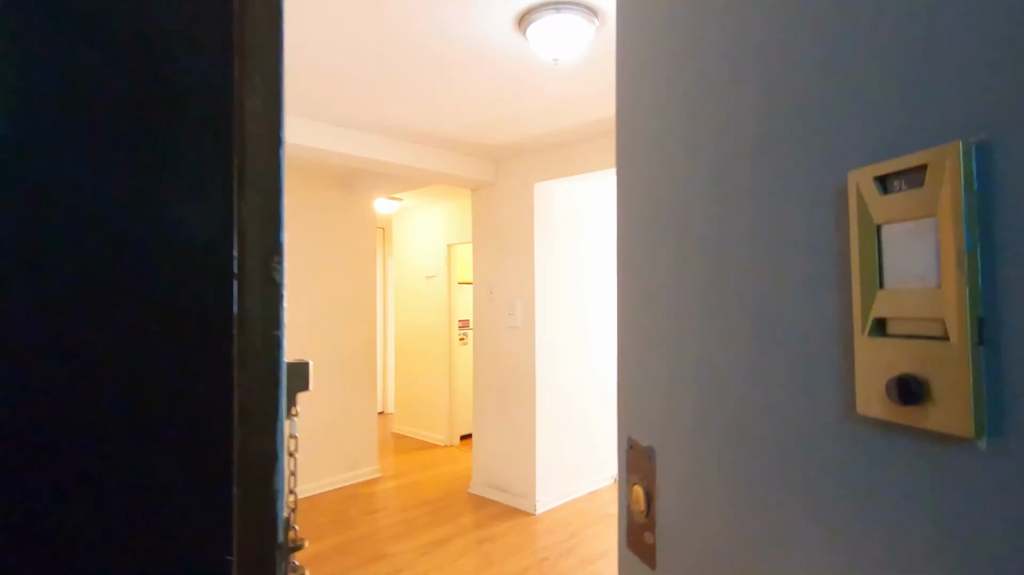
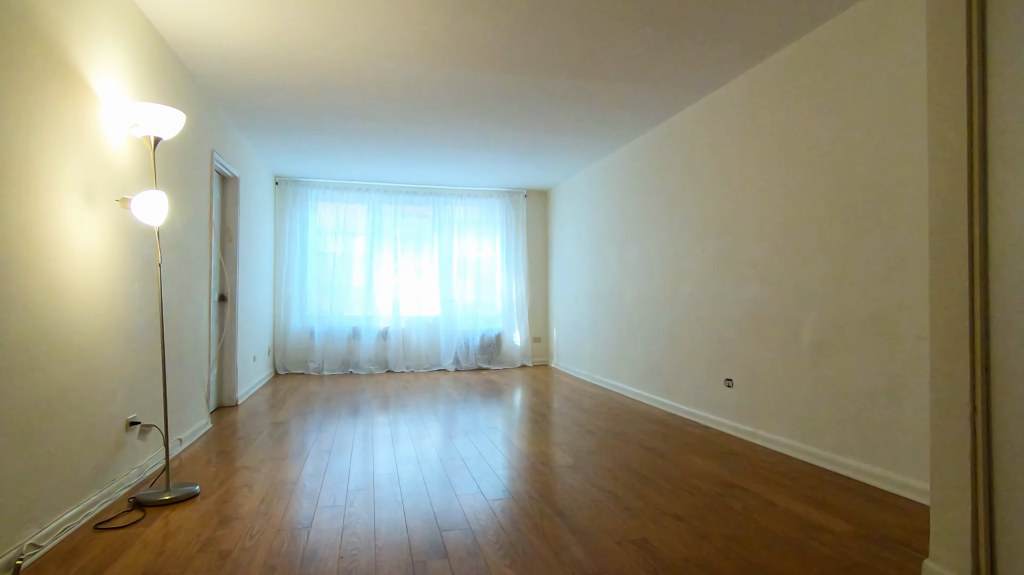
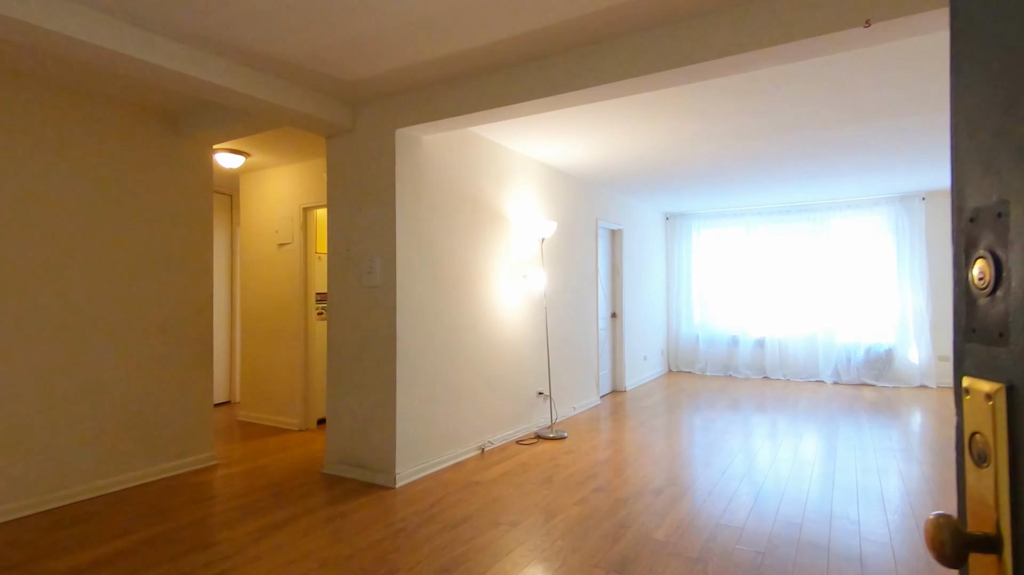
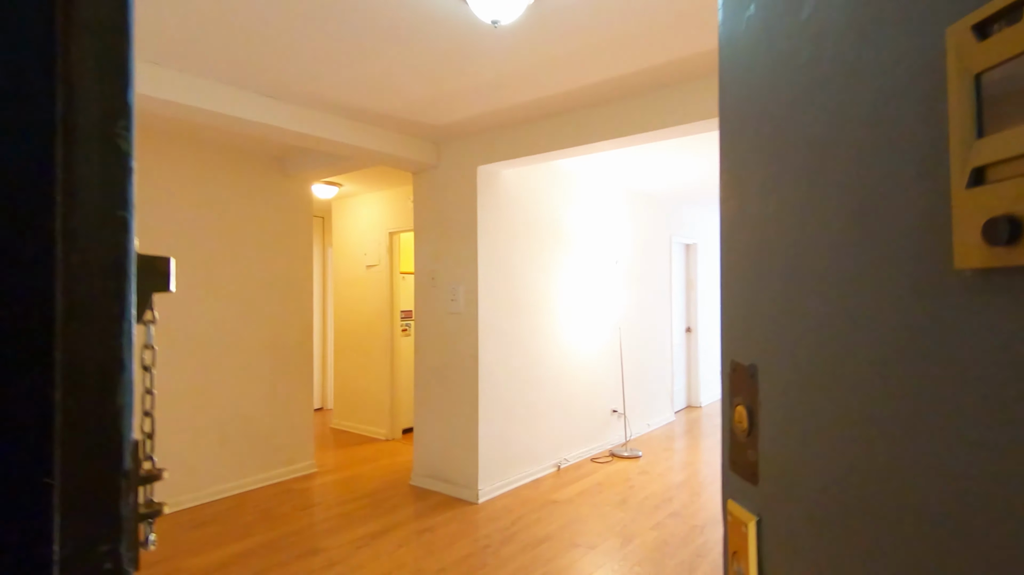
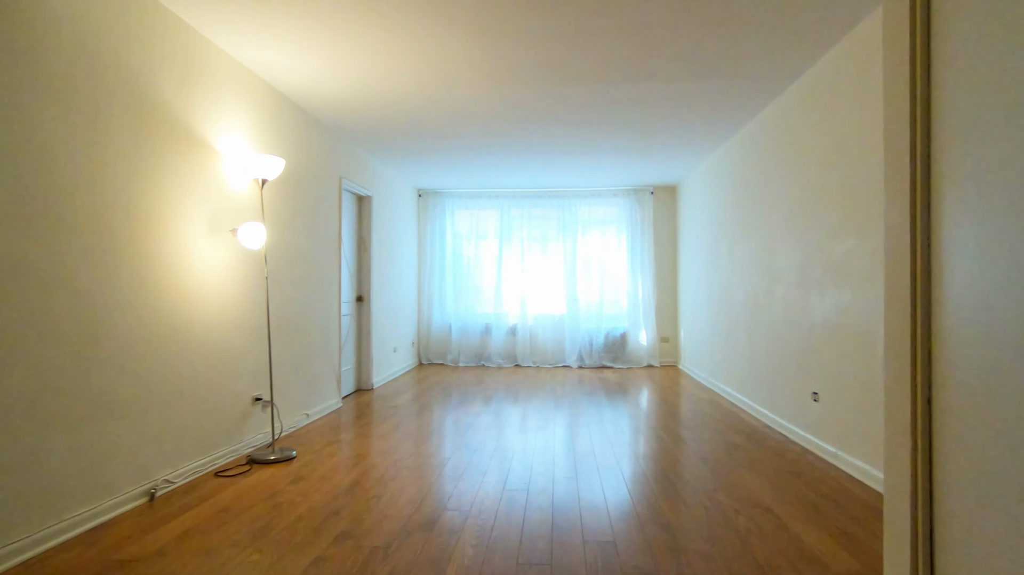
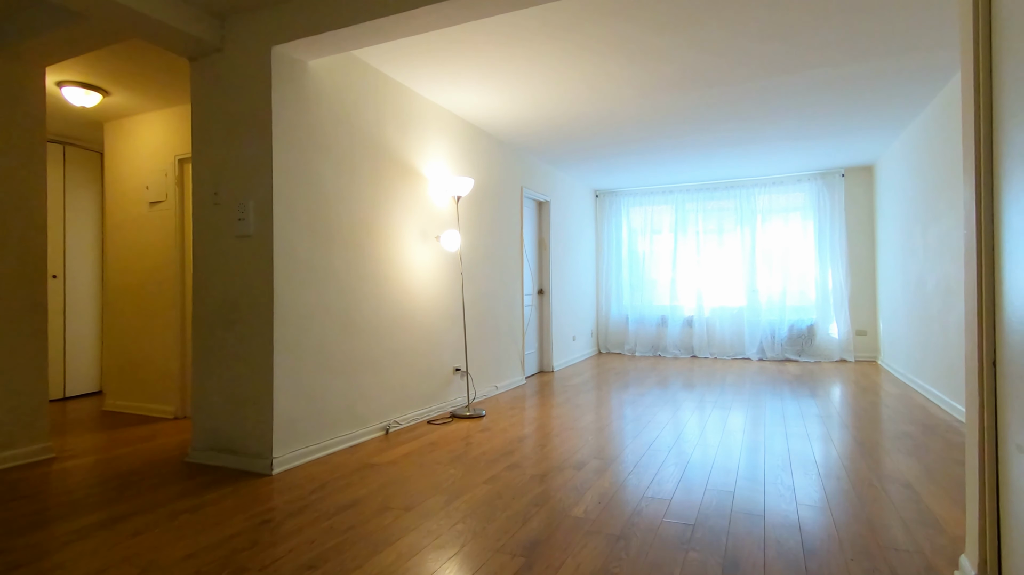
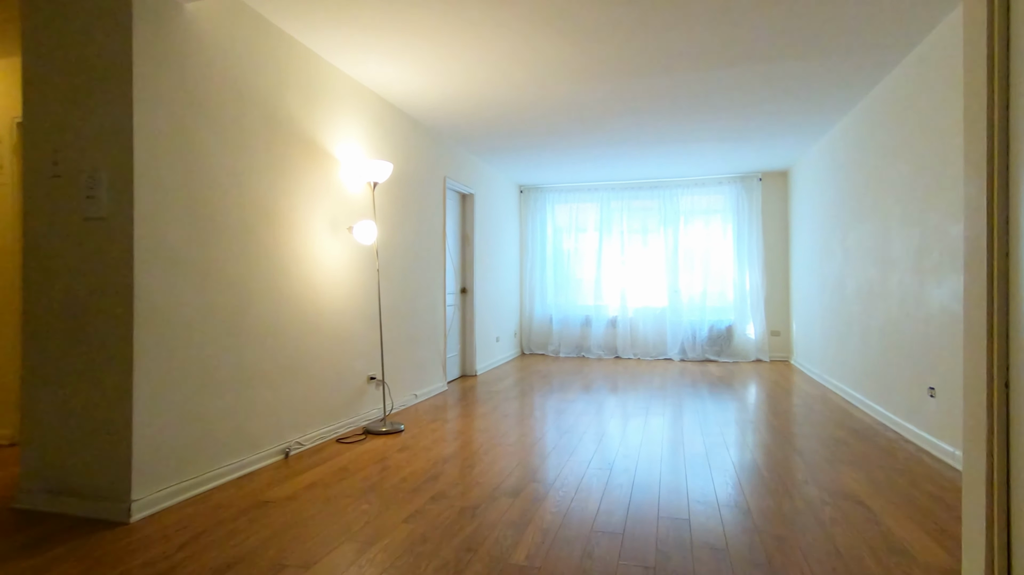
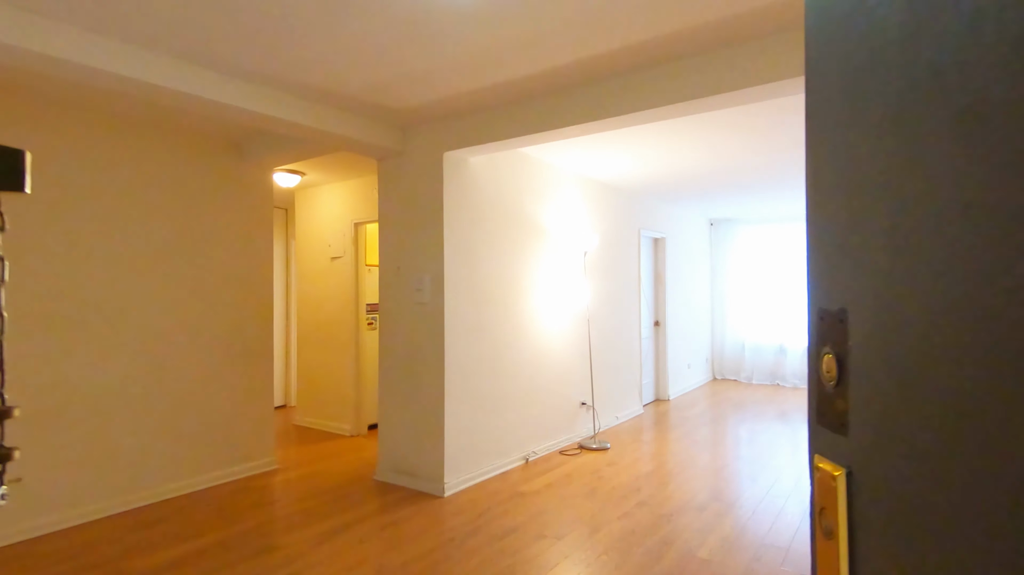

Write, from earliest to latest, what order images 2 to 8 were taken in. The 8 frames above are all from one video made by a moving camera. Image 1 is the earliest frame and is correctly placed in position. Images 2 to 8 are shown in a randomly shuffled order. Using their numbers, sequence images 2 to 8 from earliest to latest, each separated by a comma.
4, 8, 3, 6, 7, 5, 2
